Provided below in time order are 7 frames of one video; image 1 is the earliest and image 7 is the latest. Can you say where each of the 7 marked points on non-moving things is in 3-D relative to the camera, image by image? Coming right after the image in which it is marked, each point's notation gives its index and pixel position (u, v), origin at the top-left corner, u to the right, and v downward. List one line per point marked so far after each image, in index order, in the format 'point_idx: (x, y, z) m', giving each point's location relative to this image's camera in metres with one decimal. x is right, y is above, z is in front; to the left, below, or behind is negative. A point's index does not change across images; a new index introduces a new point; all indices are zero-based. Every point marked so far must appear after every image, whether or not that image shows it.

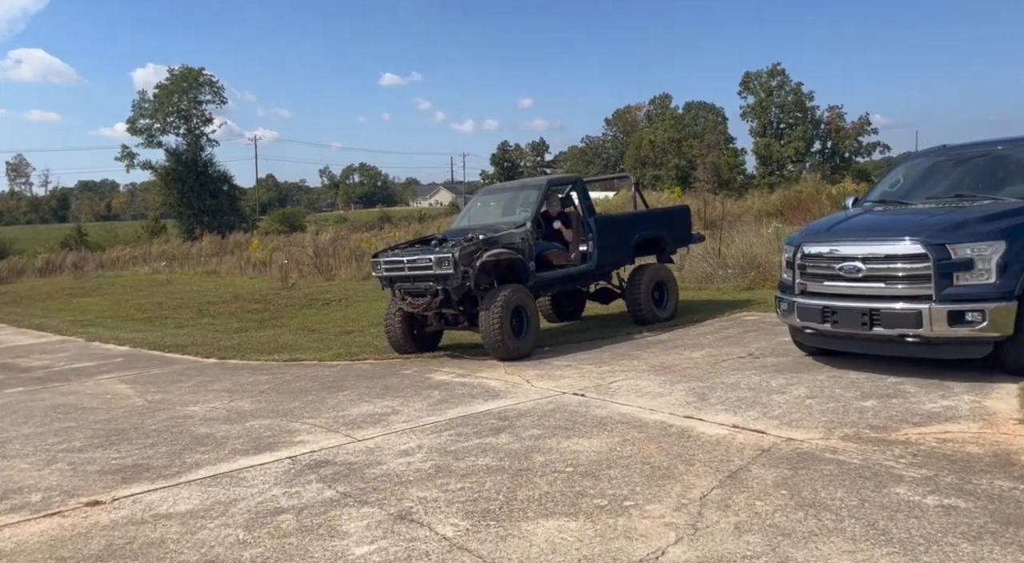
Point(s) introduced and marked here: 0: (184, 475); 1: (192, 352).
0: (-2.0, -1.2, +5.0) m
1: (-4.3, -1.0, +11.1) m
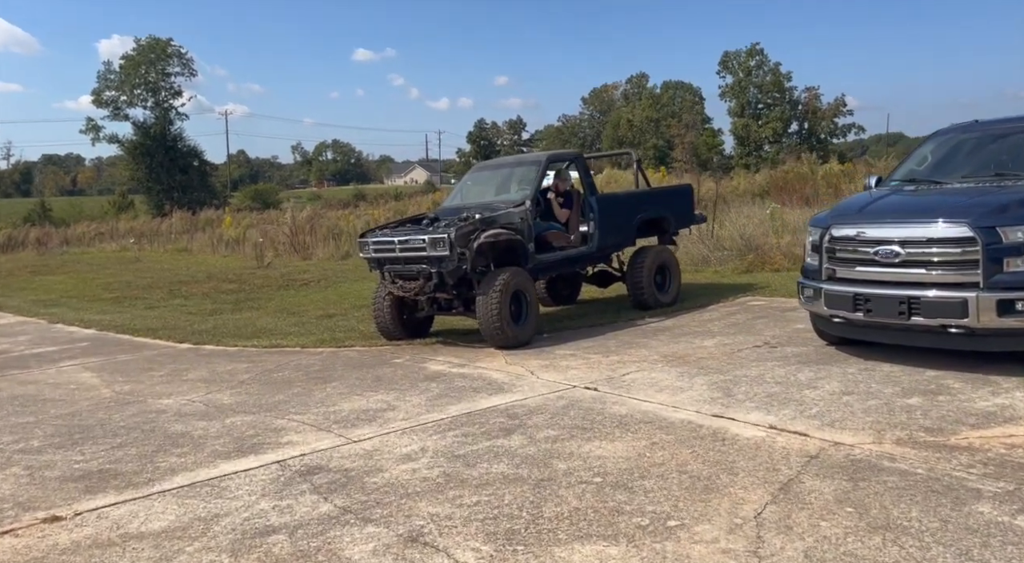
0: (-1.9, -1.1, +4.4) m
1: (-4.4, -0.7, +10.4) m
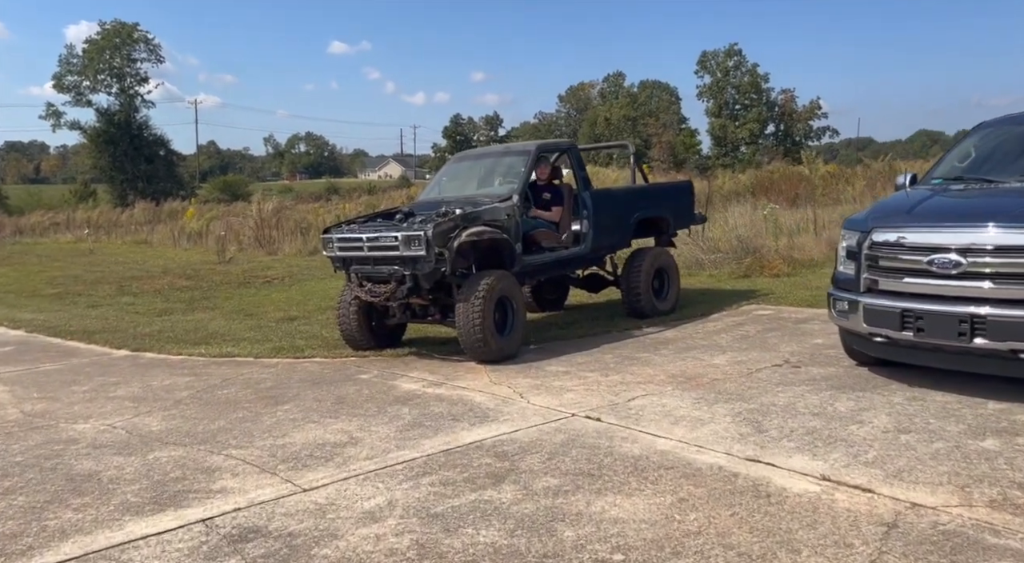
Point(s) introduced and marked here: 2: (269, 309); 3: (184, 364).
0: (-1.9, -1.1, +3.4) m
1: (-4.6, -0.7, +9.2) m
2: (-3.4, -0.4, +11.7) m
3: (-3.0, -0.8, +7.6) m
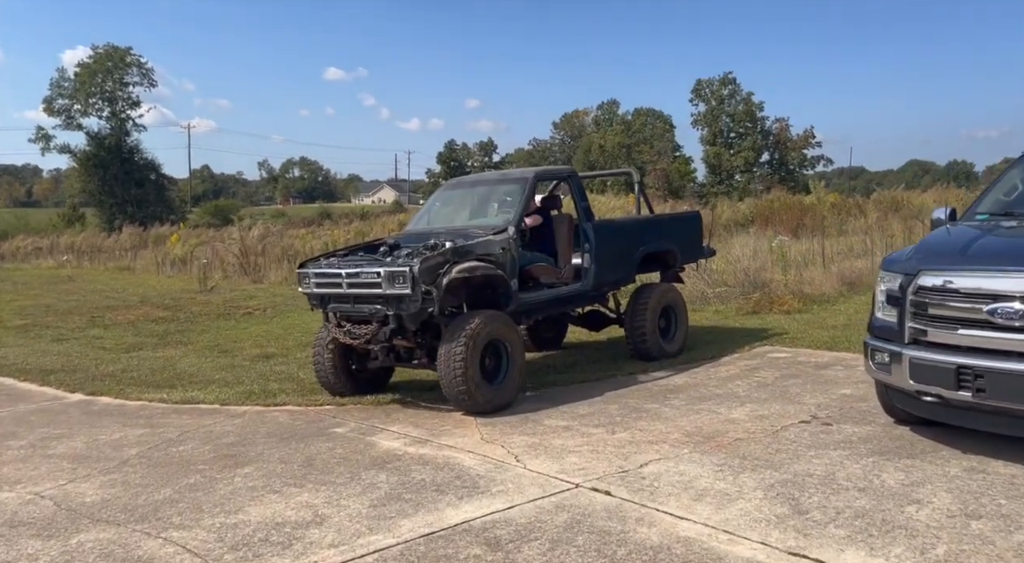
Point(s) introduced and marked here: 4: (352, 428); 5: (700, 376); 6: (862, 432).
0: (-2.0, -1.3, +2.6) m
1: (-4.7, -1.1, +8.5) m
2: (-3.5, -0.8, +10.9) m
3: (-3.1, -1.1, +6.9) m
4: (-1.2, -1.1, +6.1) m
5: (+1.7, -0.8, +7.3) m
6: (+2.2, -1.0, +5.2) m
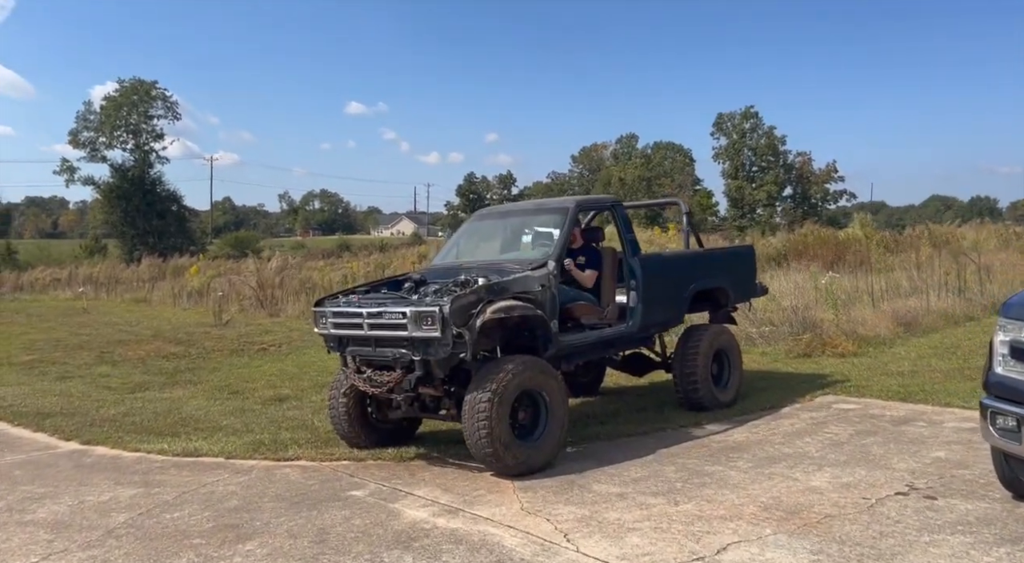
0: (-1.8, -1.4, +1.9) m
1: (-4.4, -1.4, +7.8) m
2: (-3.1, -1.3, +10.2) m
3: (-2.8, -1.4, +6.2) m
4: (-0.9, -1.3, +5.3) m
5: (+2.0, -1.2, +6.5) m
6: (+2.5, -1.2, +4.4) m
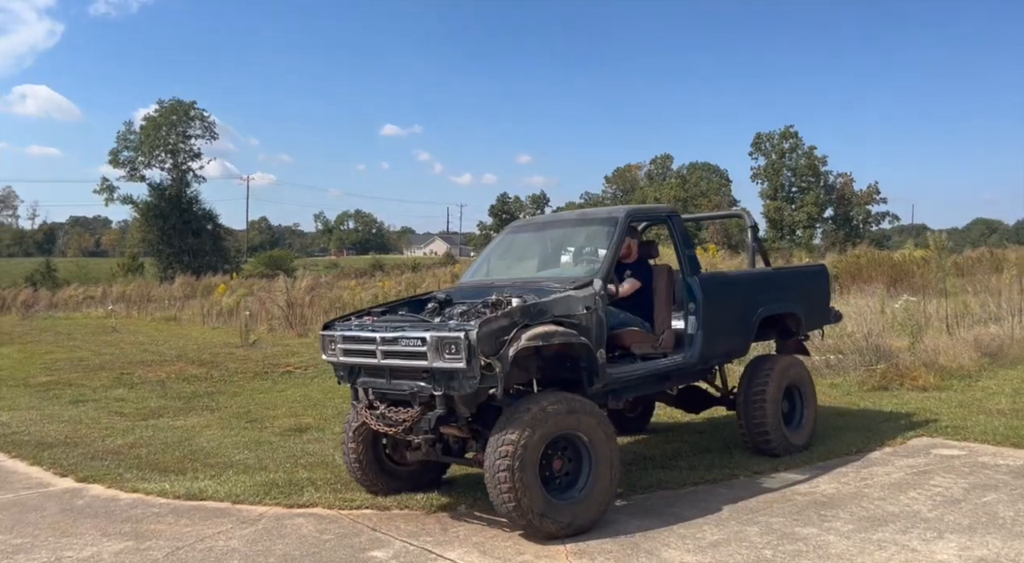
0: (-1.6, -1.5, +1.1) m
1: (-4.0, -1.6, +7.1) m
2: (-2.7, -1.5, +9.5) m
3: (-2.5, -1.5, +5.4) m
4: (-0.6, -1.5, +4.5) m
5: (+2.3, -1.3, +5.5) m
6: (+2.7, -1.3, +3.4) m
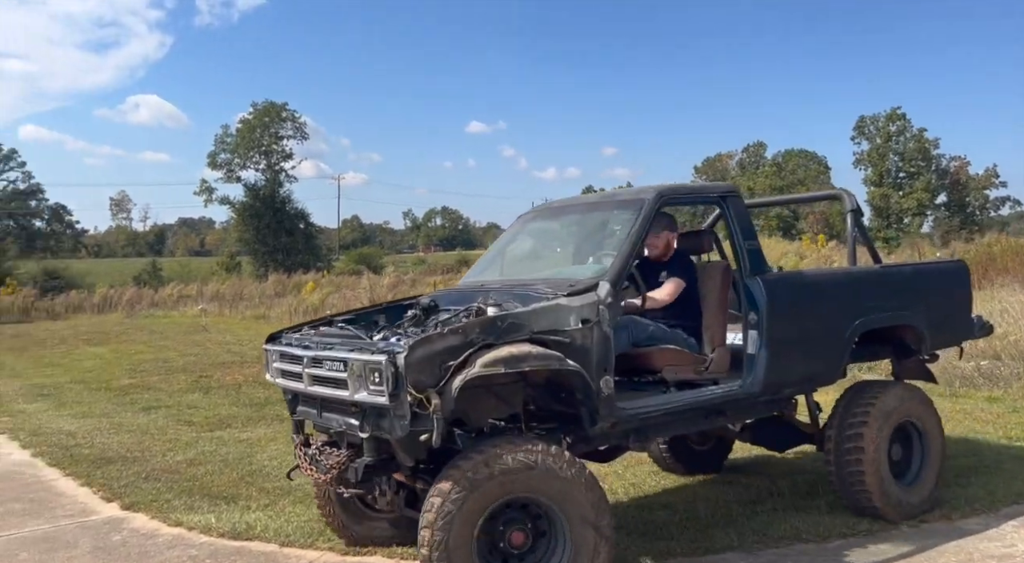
0: (-1.5, -1.5, +0.2) m
1: (-3.2, -1.6, +6.5) m
2: (-1.7, -1.5, +8.7) m
3: (-1.9, -1.5, +4.6) m
4: (-0.2, -1.5, +3.5) m
5: (+2.8, -1.3, +4.2) m
6: (+3.0, -1.3, +2.1) m
